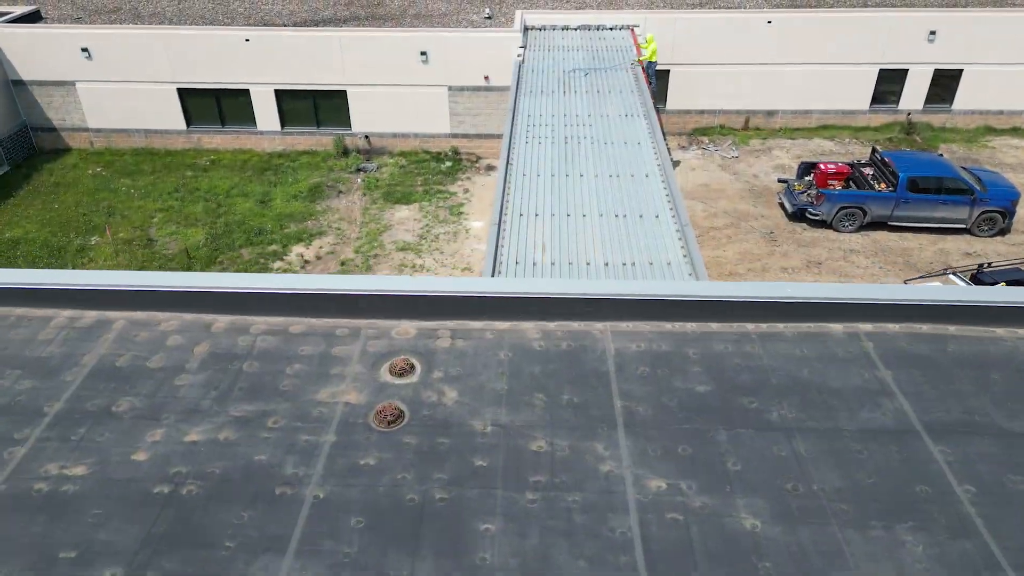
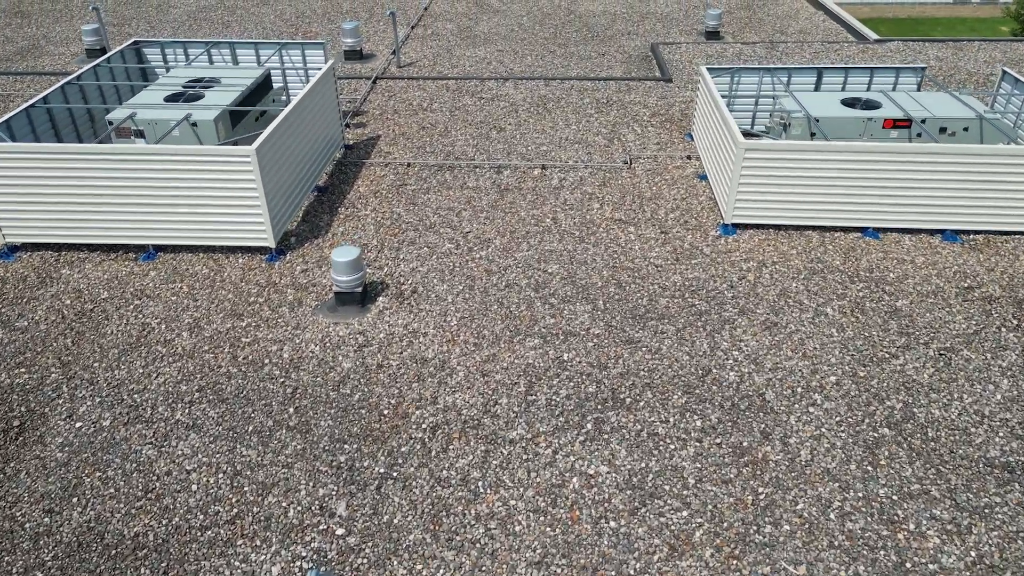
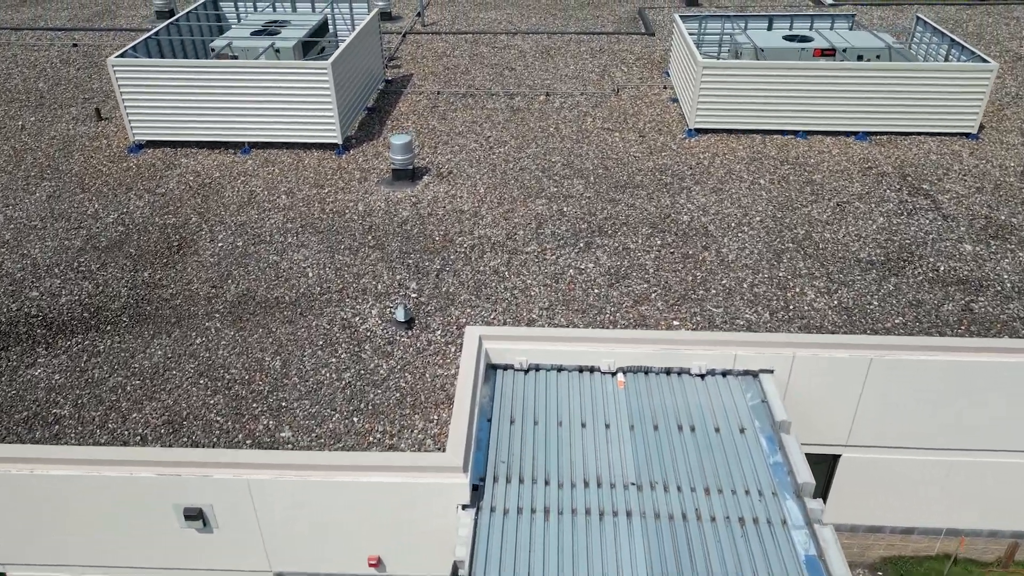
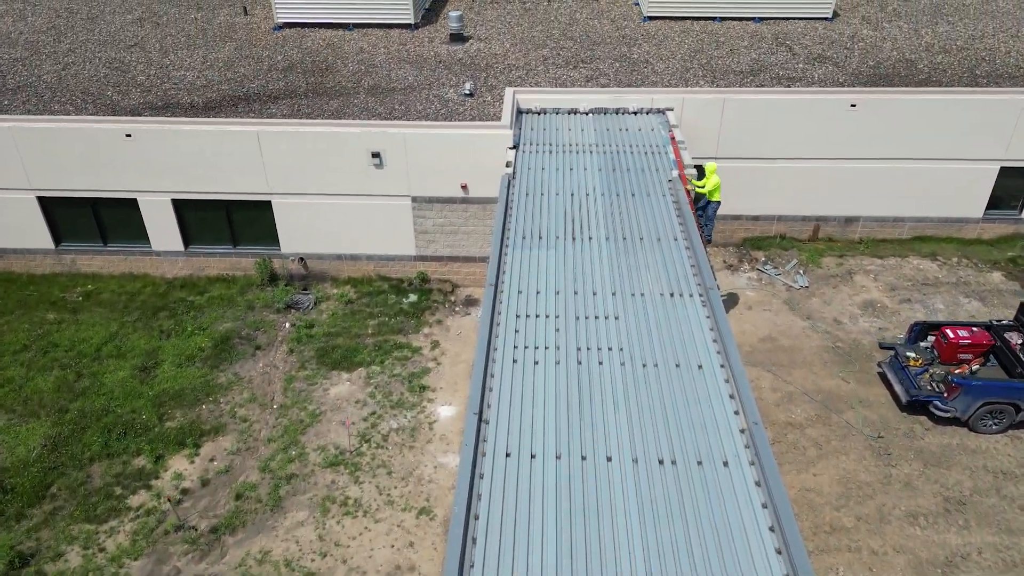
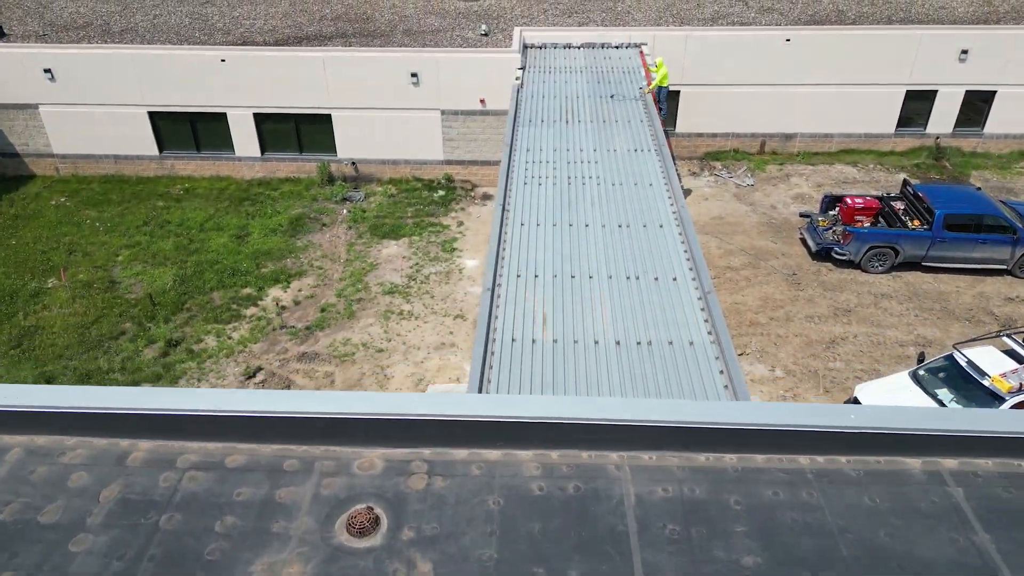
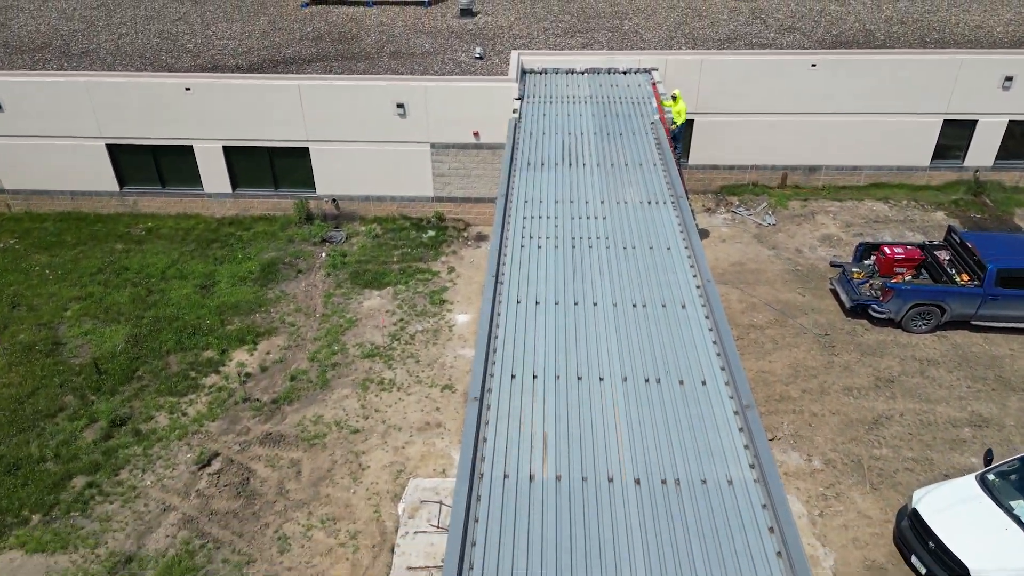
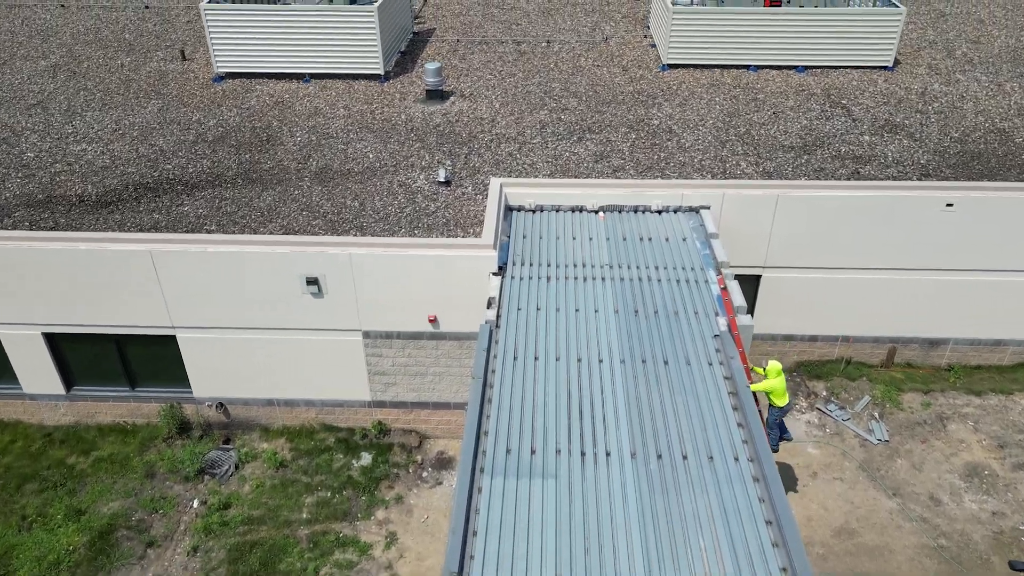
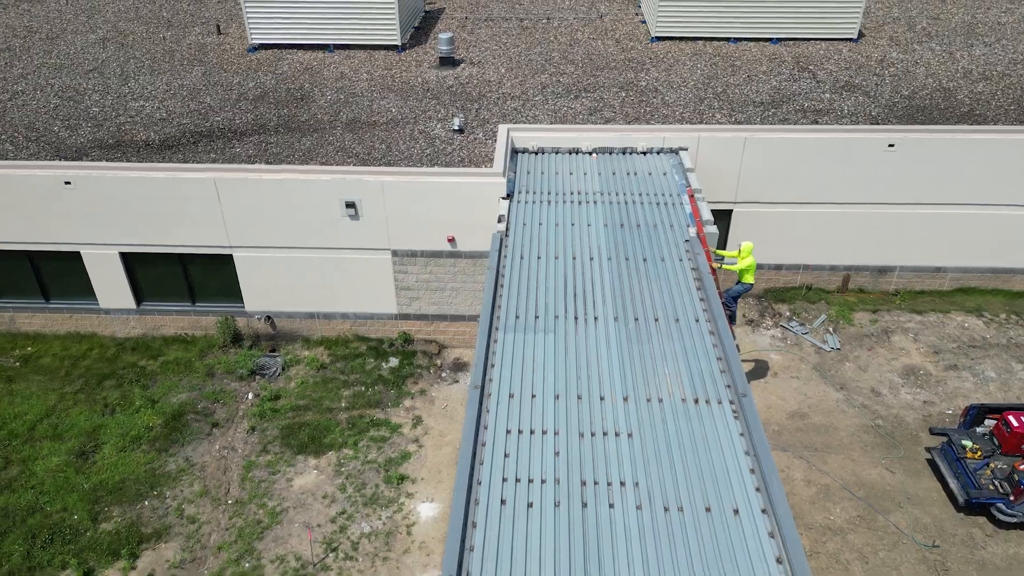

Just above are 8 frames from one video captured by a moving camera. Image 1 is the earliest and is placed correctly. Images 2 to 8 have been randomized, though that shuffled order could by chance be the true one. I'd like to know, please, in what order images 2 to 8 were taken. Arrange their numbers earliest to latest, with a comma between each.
5, 6, 4, 8, 7, 3, 2
